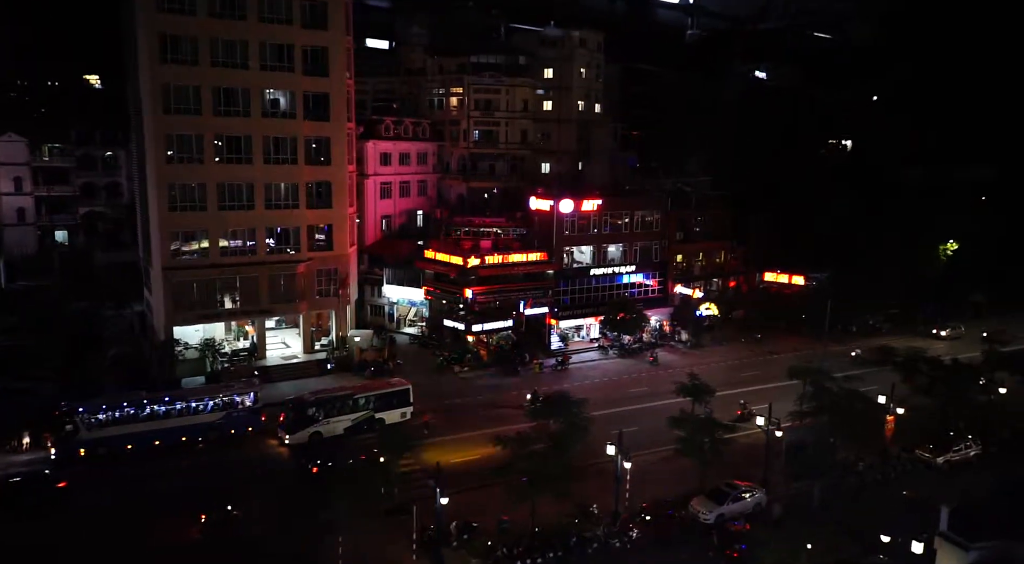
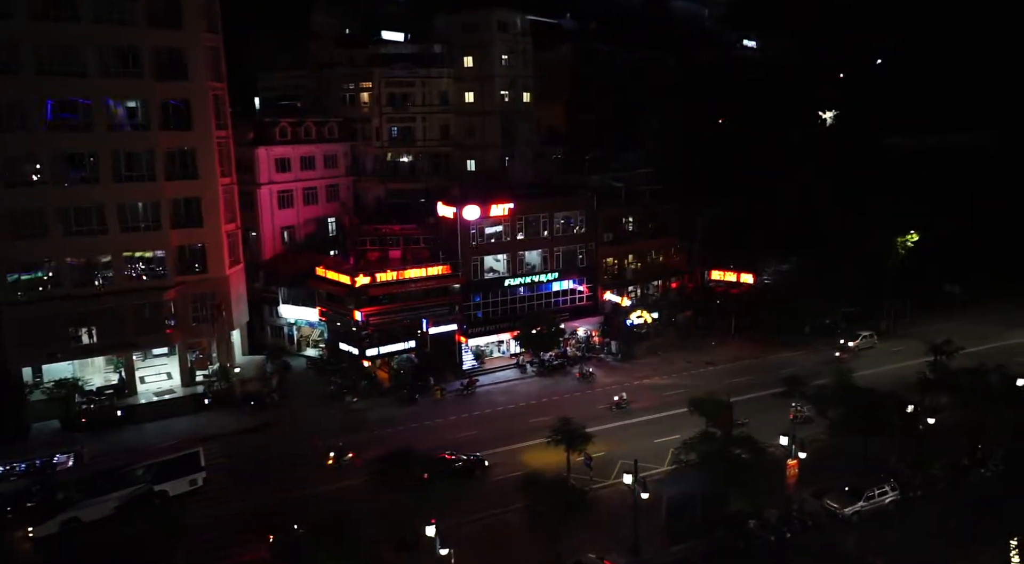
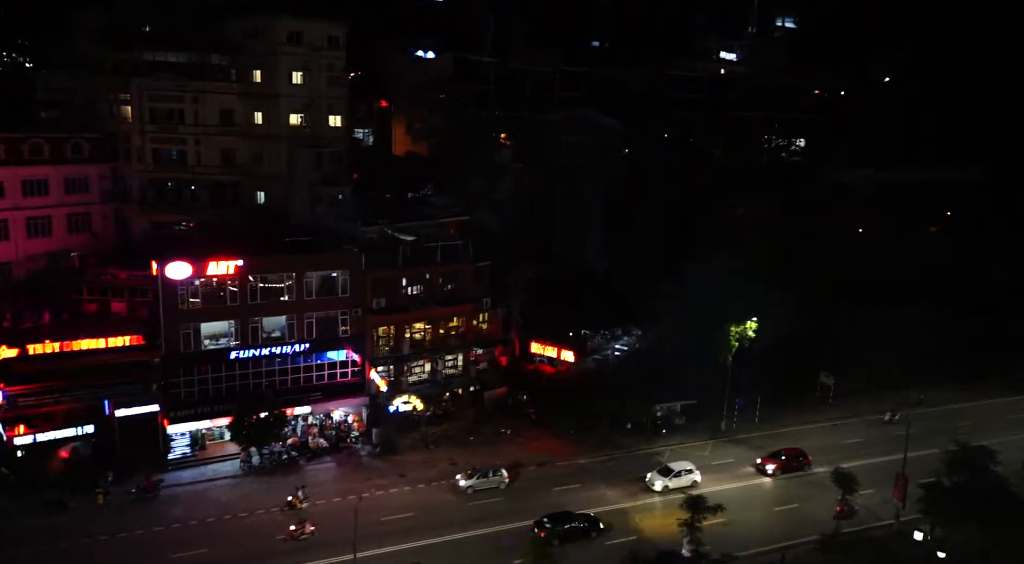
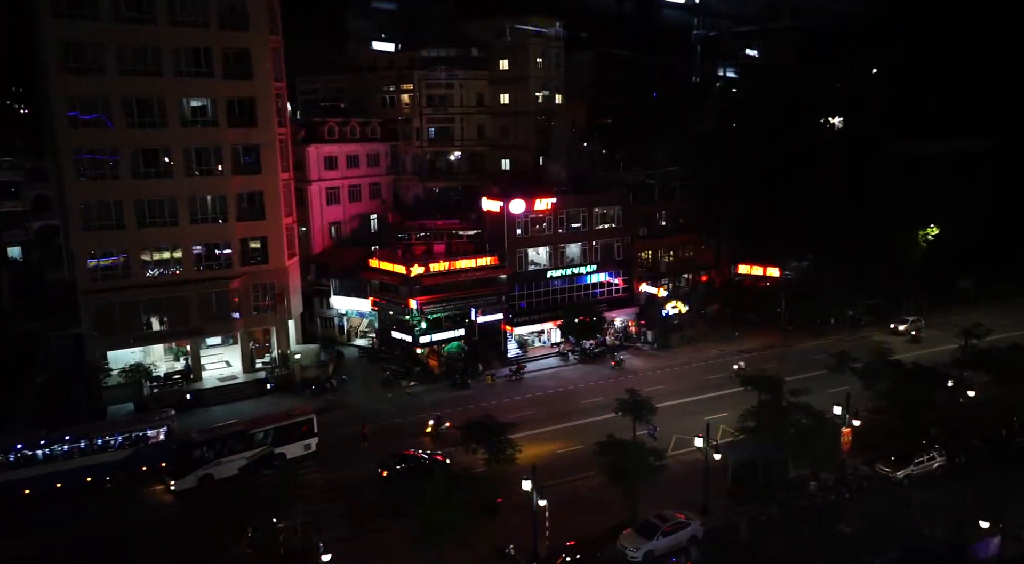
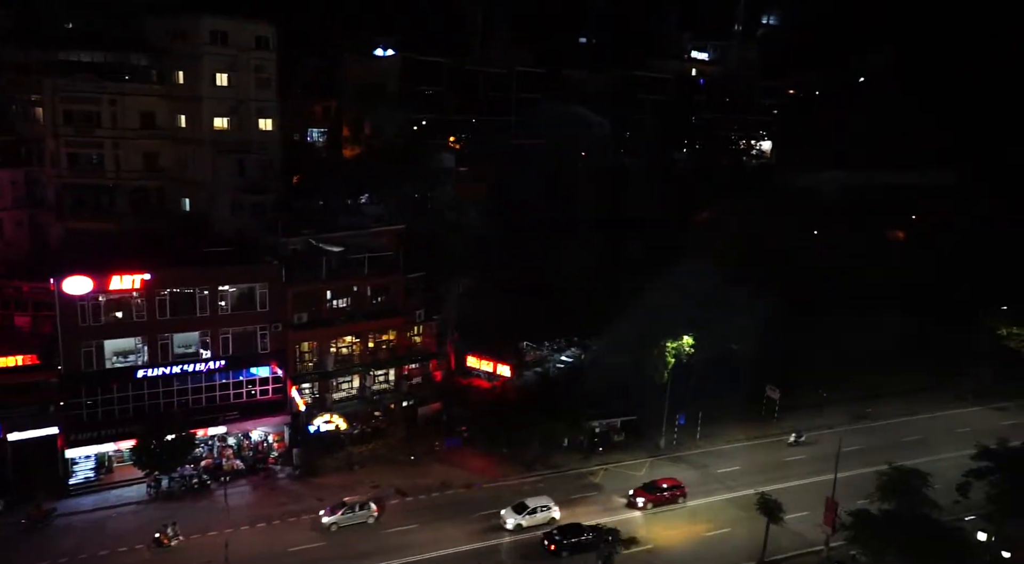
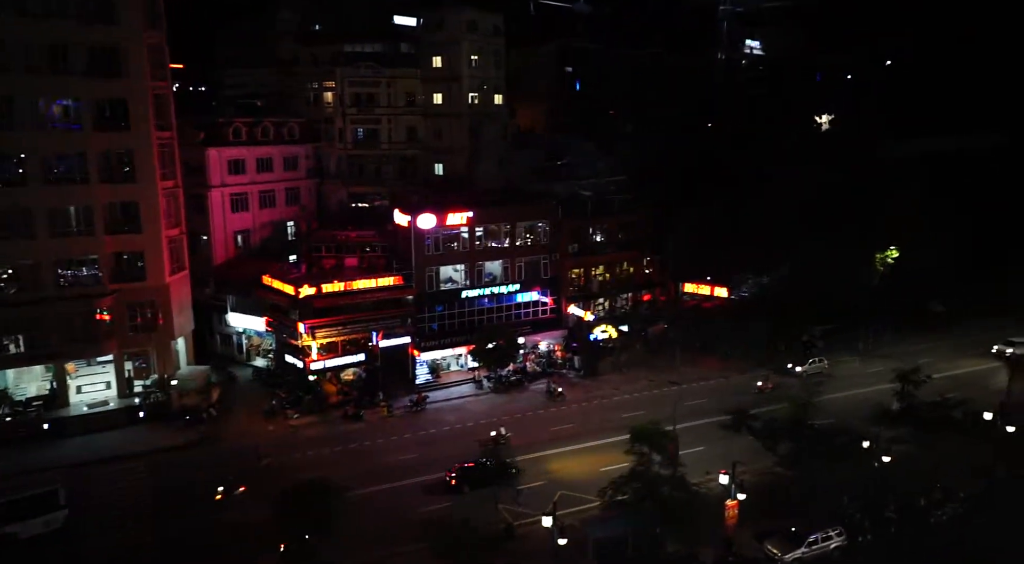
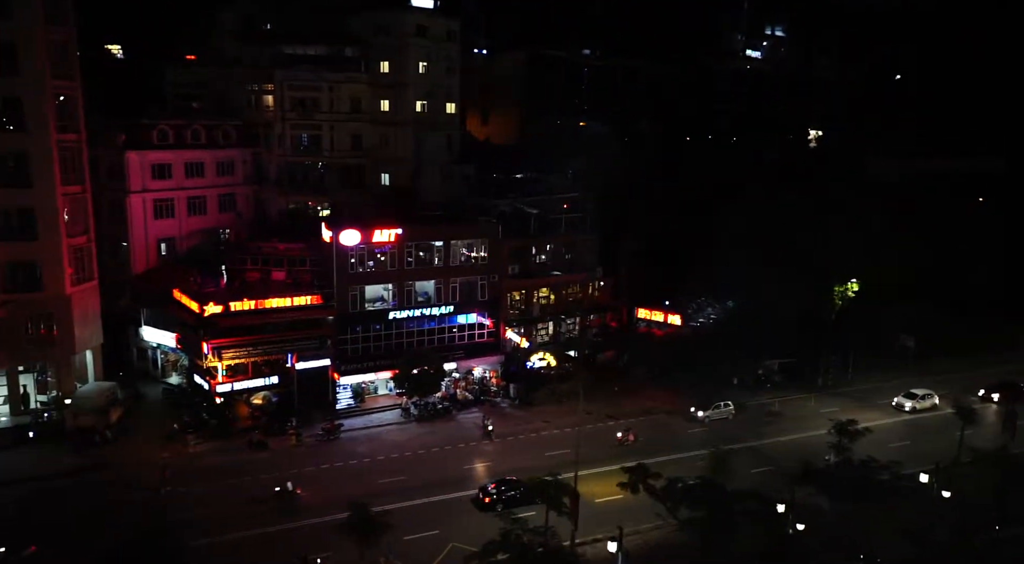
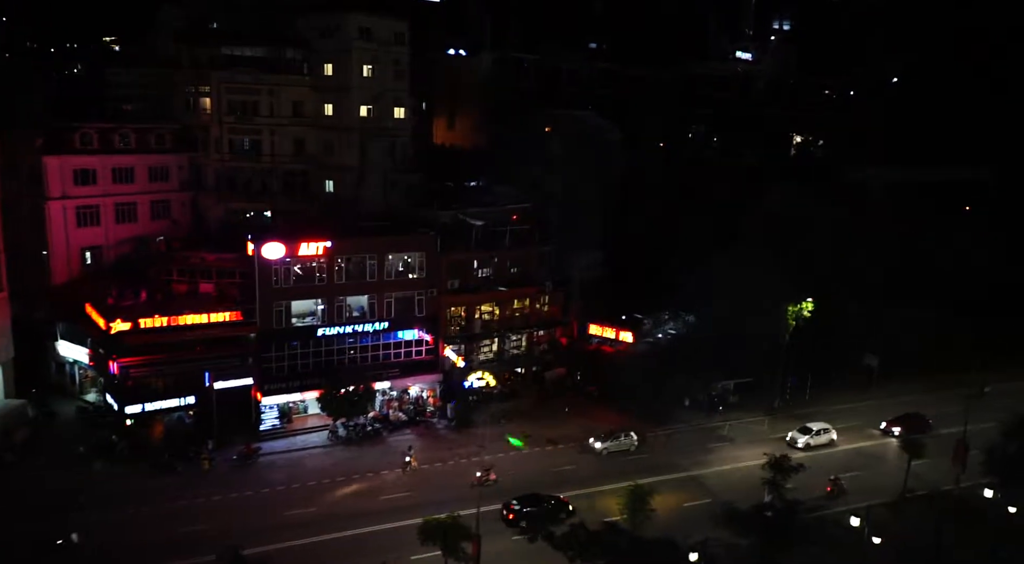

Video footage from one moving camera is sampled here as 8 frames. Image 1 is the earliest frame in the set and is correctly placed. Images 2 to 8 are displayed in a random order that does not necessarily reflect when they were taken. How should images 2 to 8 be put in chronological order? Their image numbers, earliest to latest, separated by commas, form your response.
4, 2, 6, 7, 8, 3, 5
